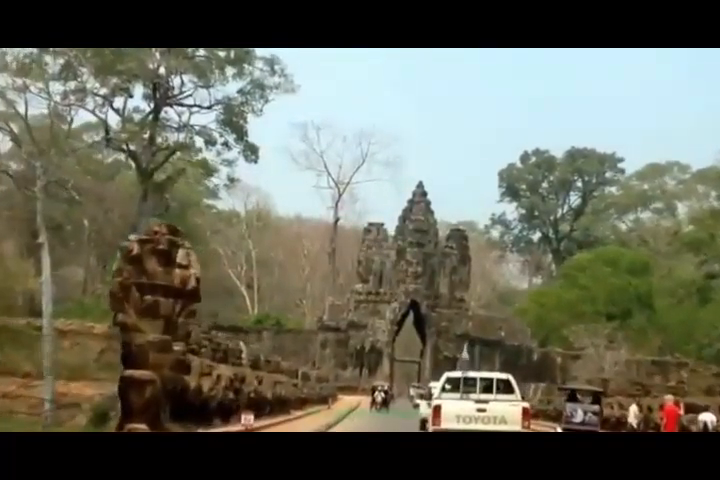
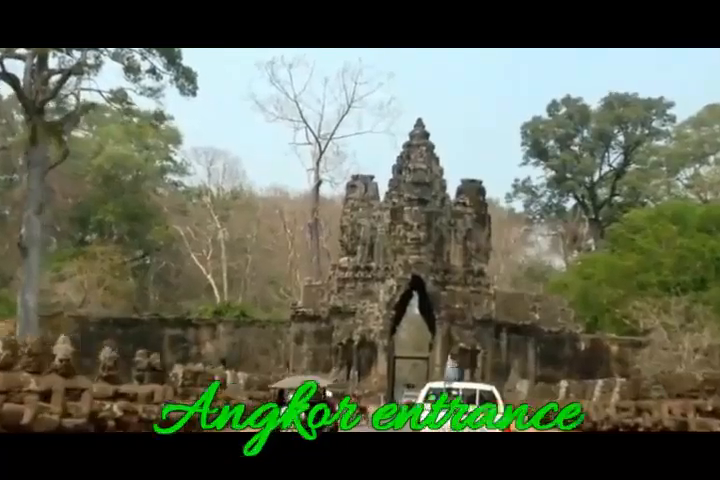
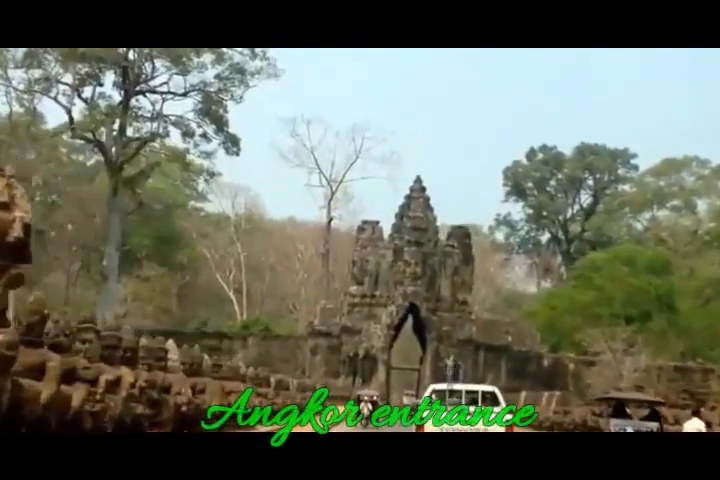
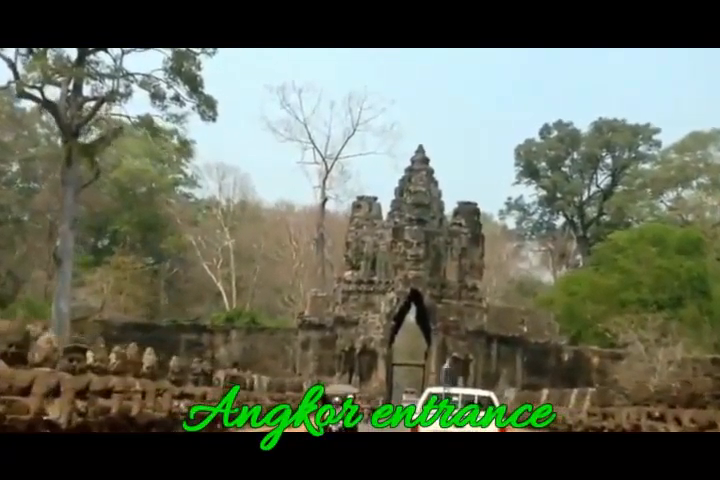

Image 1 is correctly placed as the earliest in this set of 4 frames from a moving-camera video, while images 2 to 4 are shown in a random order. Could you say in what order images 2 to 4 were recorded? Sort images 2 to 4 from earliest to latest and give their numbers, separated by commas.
3, 4, 2
